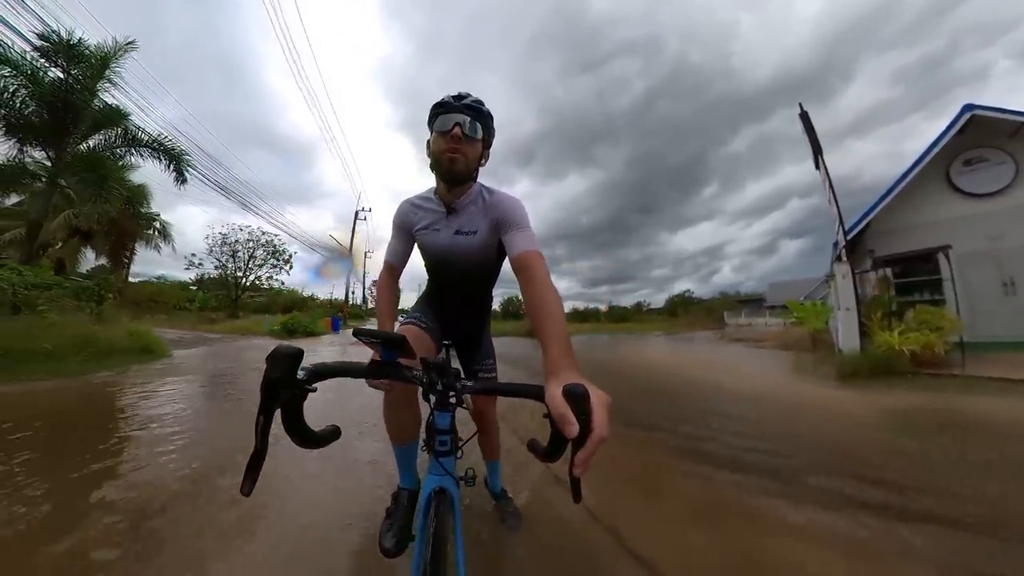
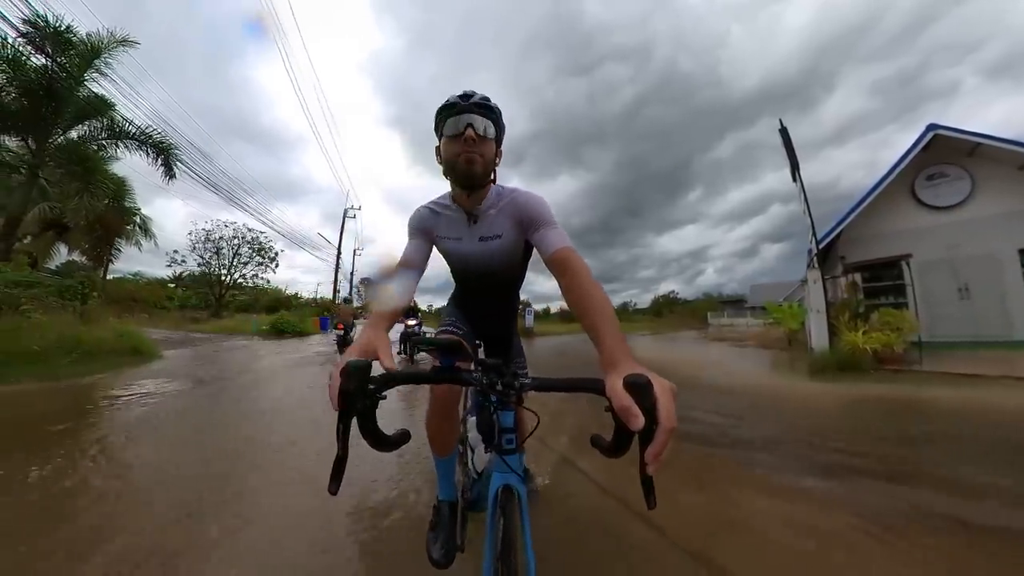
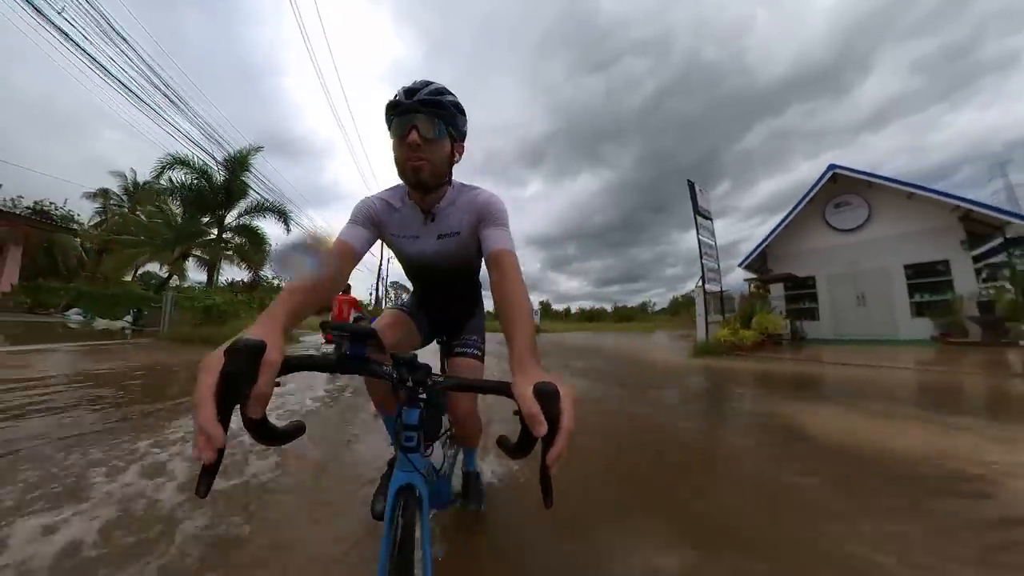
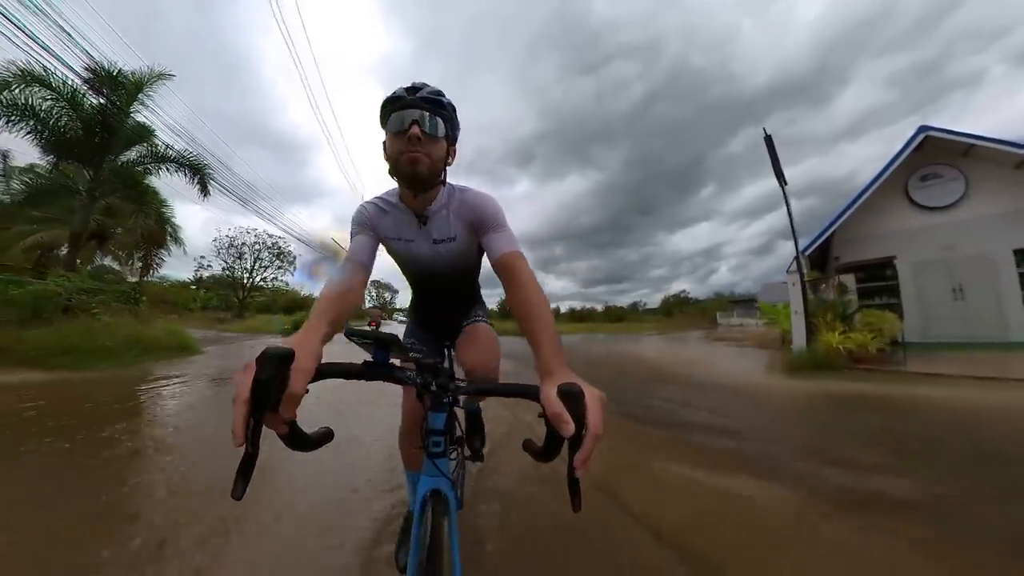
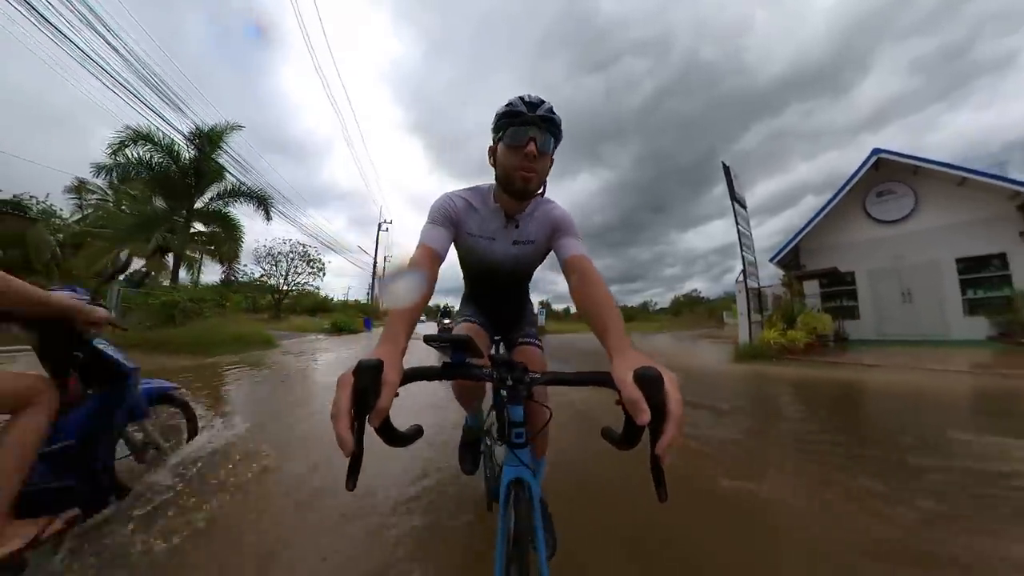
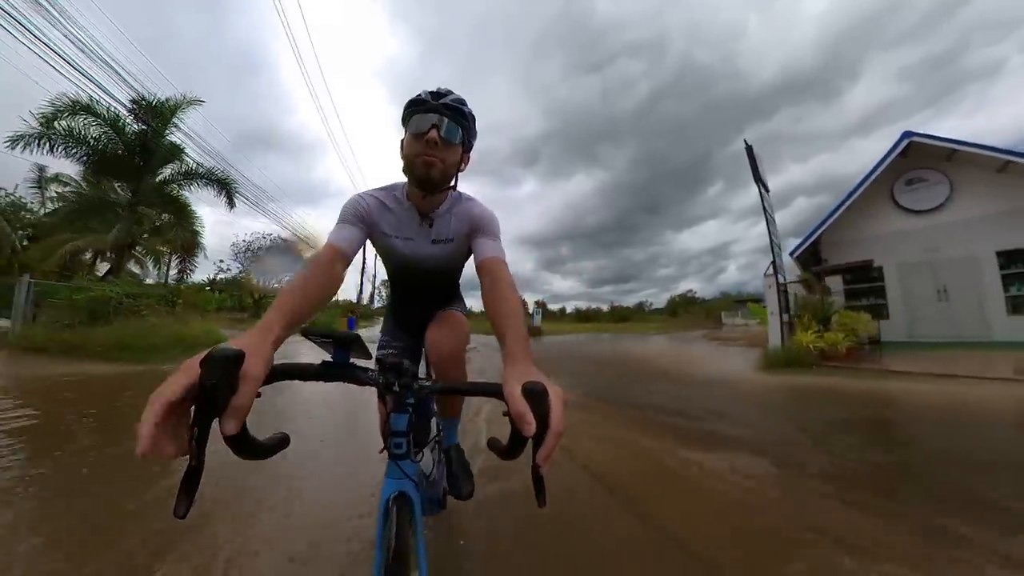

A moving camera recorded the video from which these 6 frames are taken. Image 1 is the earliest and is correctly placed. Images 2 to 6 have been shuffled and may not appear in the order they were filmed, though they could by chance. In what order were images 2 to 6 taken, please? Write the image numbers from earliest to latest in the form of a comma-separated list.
2, 4, 6, 5, 3
